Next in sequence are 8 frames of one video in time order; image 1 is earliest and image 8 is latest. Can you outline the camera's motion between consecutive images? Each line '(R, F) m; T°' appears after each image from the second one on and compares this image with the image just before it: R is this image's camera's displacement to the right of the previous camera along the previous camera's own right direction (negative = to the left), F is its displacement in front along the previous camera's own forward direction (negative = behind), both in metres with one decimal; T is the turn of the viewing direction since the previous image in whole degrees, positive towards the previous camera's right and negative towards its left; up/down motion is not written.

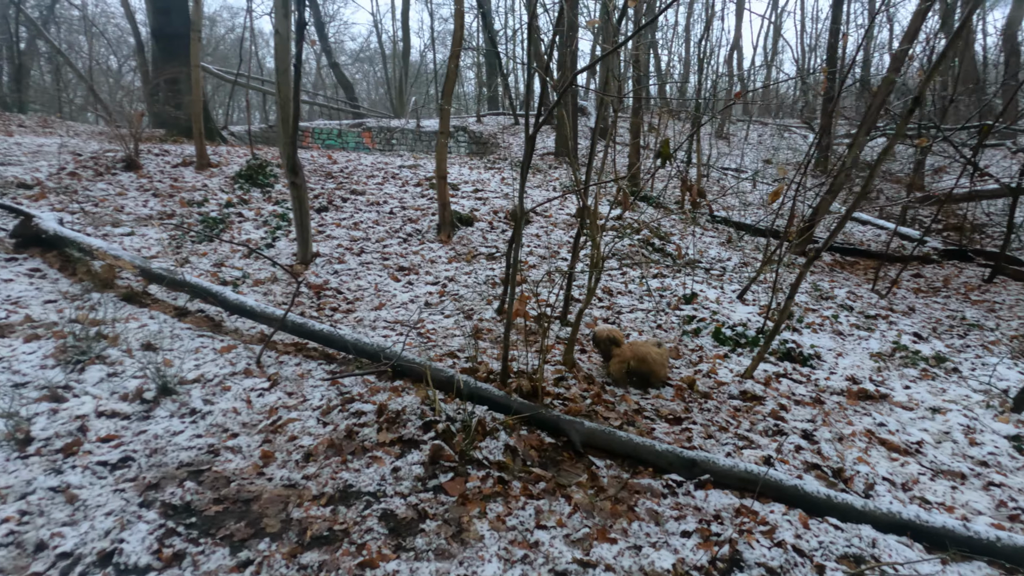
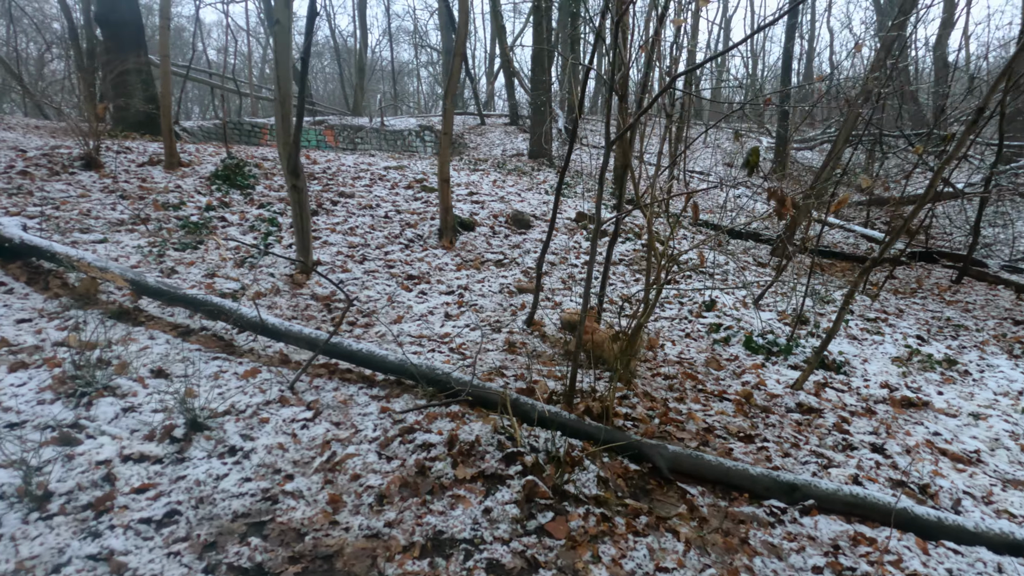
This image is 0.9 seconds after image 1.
(-0.6, +0.2) m; +5°
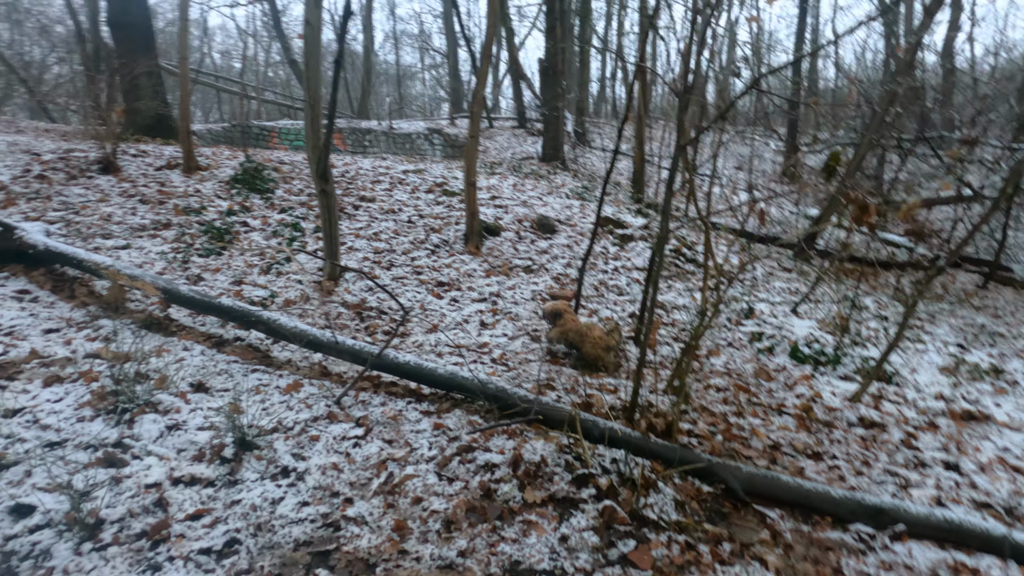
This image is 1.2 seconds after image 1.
(-0.3, +0.1) m; 0°
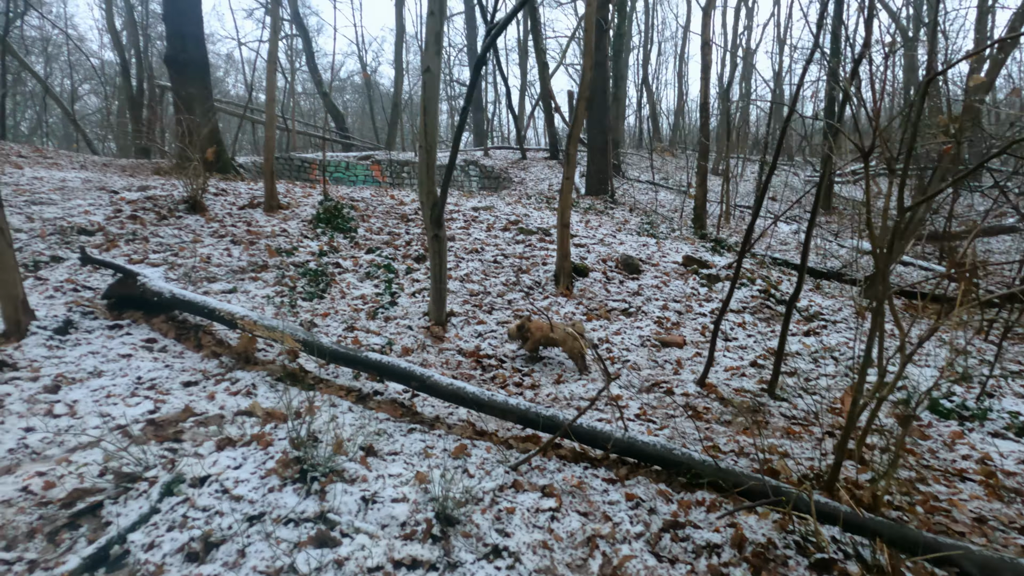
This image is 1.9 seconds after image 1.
(-0.9, +0.1) m; -1°
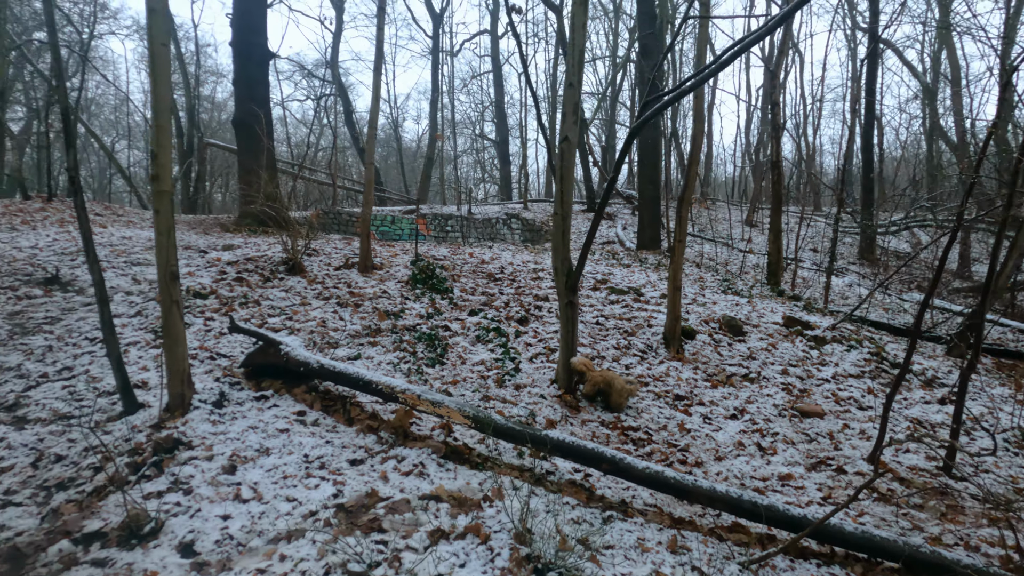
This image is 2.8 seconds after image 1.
(-1.0, +0.1) m; -1°
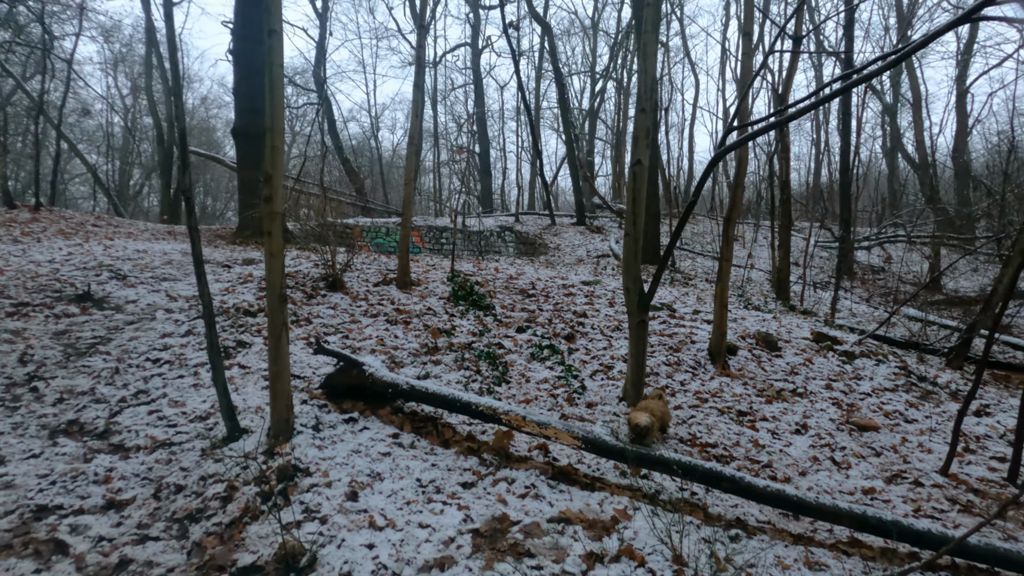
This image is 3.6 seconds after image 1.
(-0.9, 0.0) m; +3°
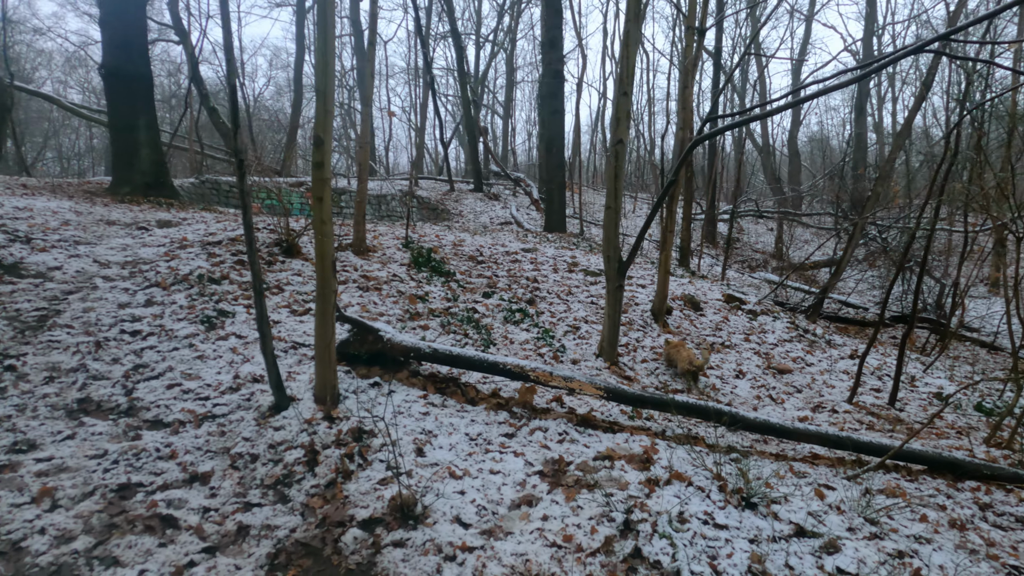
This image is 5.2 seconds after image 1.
(-1.1, -0.1) m; +14°
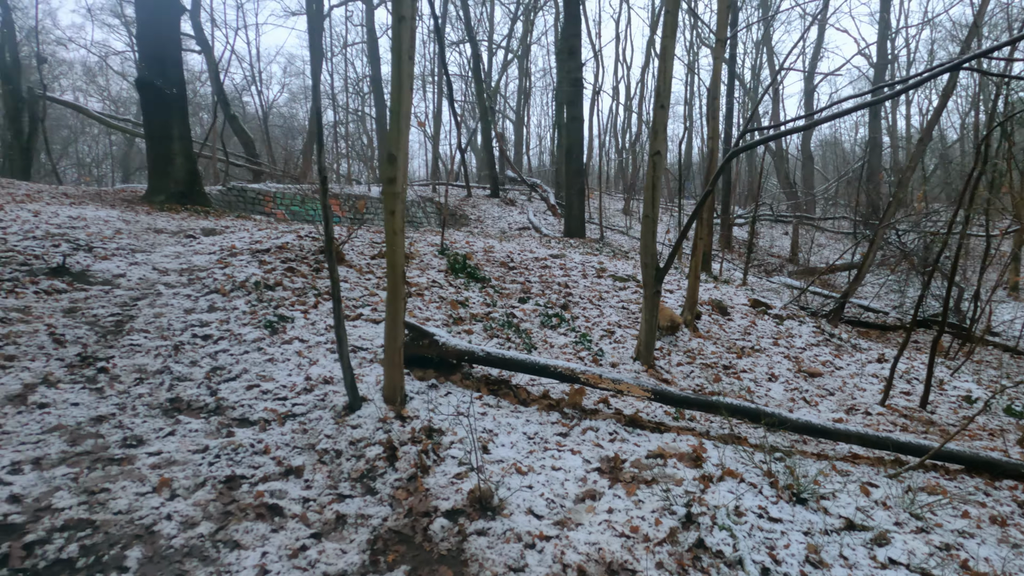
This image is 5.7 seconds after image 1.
(-0.3, -0.2) m; -1°
